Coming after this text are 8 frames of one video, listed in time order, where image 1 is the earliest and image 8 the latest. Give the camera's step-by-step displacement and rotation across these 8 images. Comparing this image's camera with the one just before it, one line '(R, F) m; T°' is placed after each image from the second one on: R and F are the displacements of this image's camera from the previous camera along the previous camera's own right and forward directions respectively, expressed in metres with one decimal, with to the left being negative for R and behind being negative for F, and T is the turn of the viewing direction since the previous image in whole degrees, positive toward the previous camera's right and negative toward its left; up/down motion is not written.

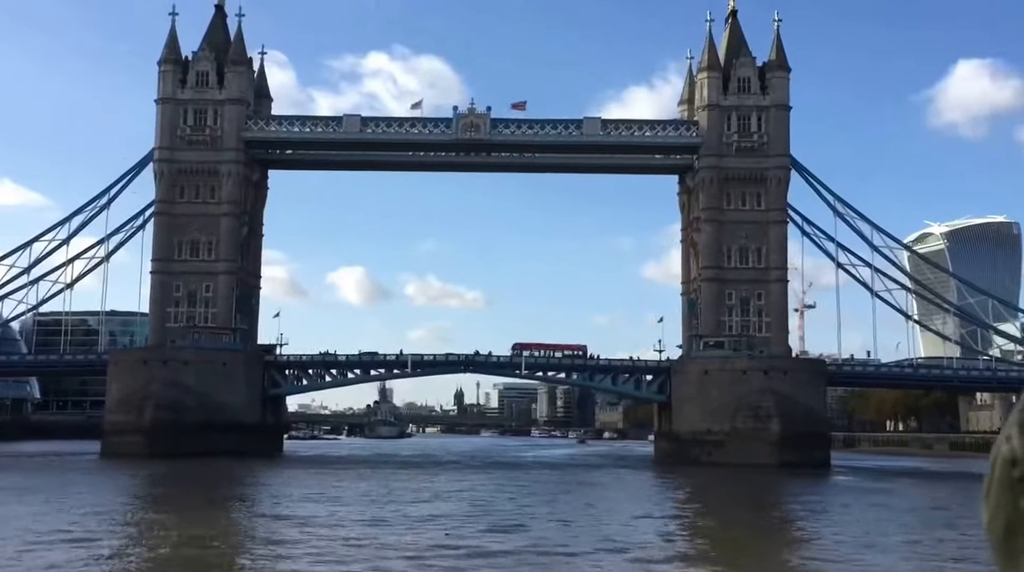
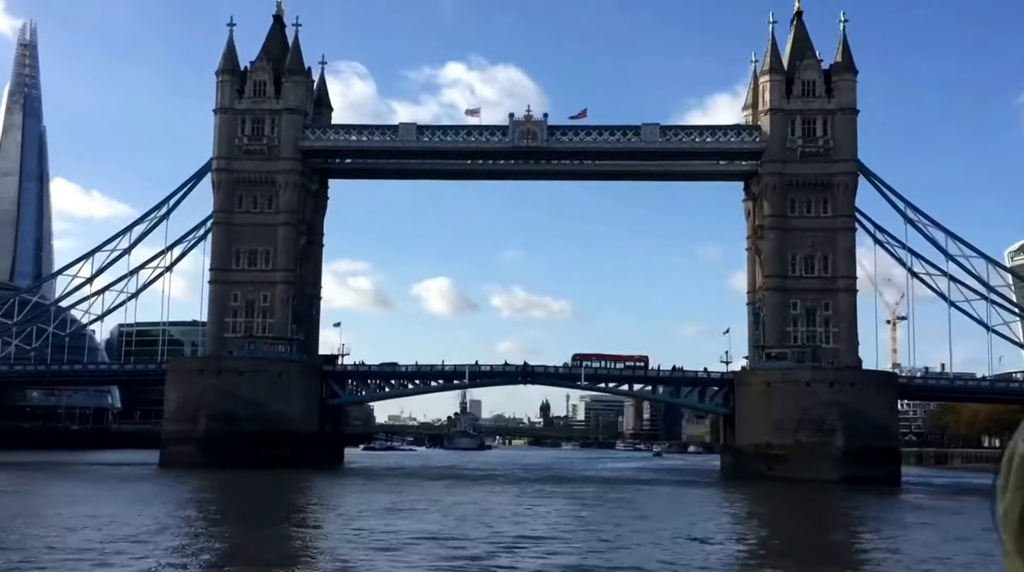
(+1.4, +0.9) m; -4°
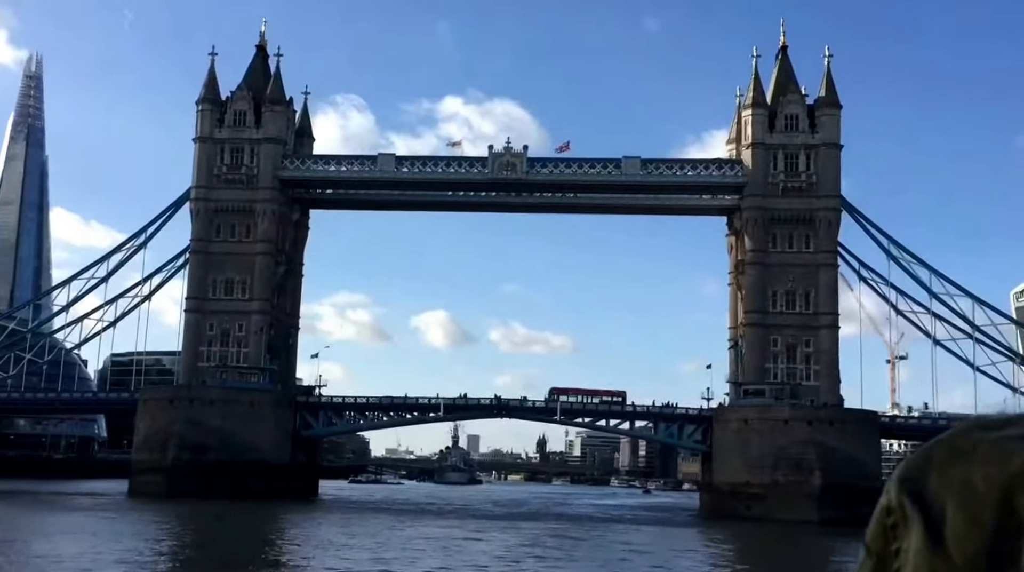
(+1.0, +0.6) m; 0°
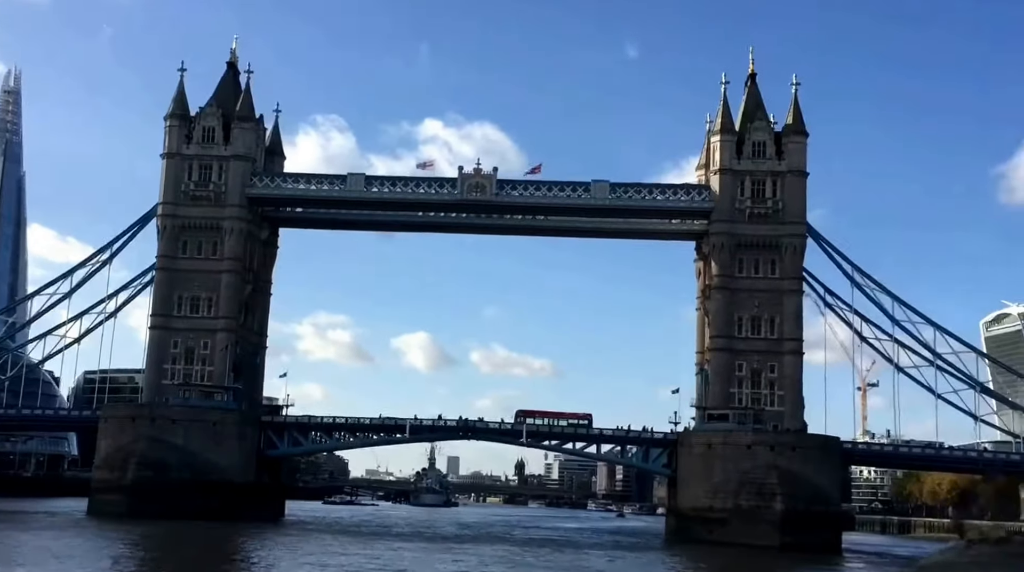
(+0.7, 0.0) m; +1°
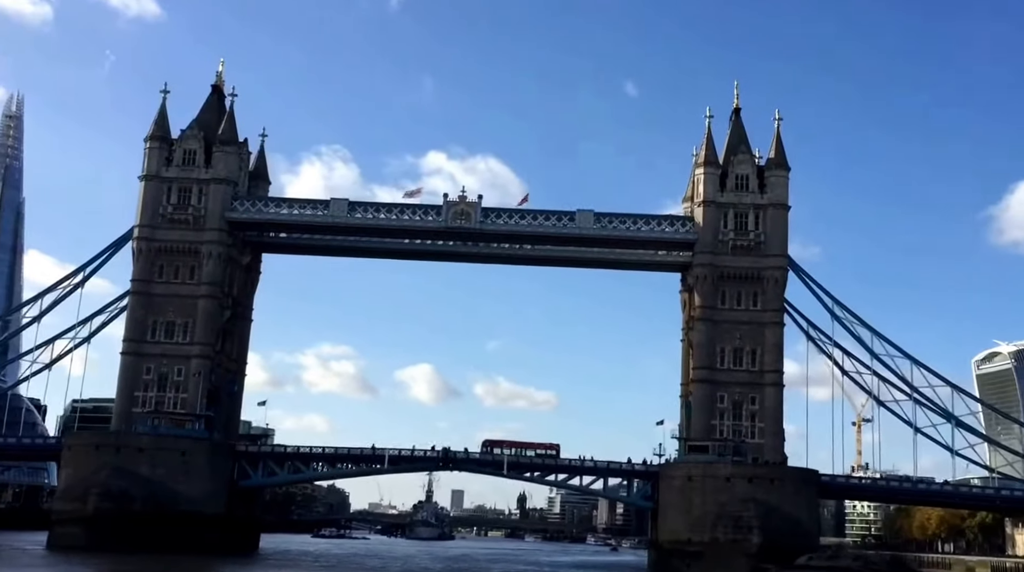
(+1.2, +0.6) m; 0°
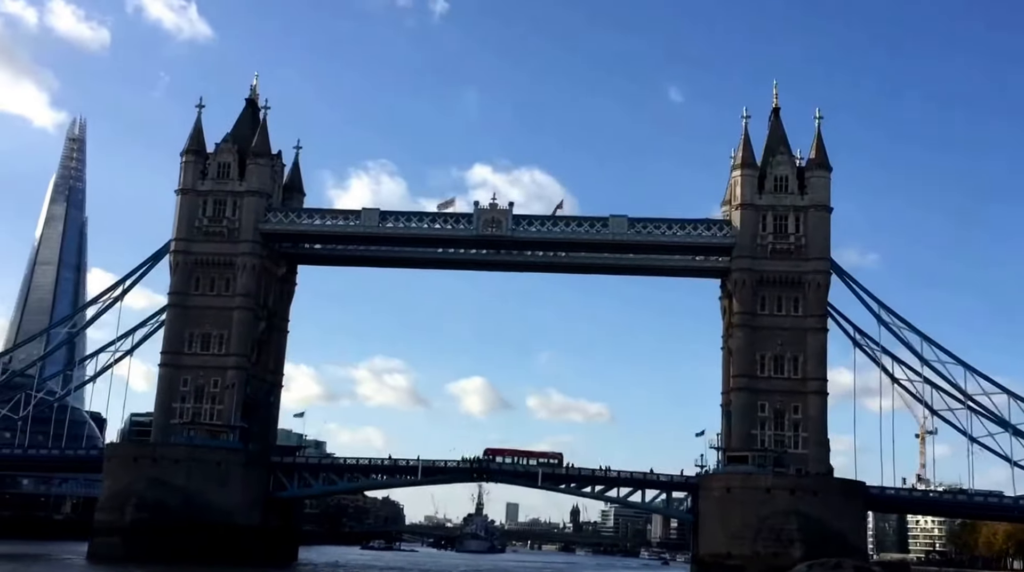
(+0.8, +0.7) m; -3°
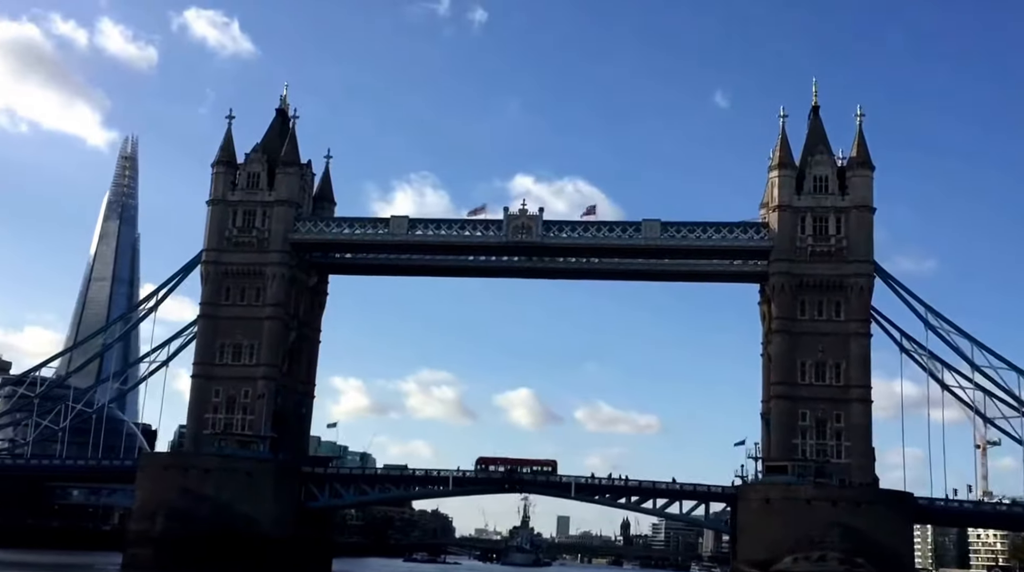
(+0.7, +1.0) m; -2°
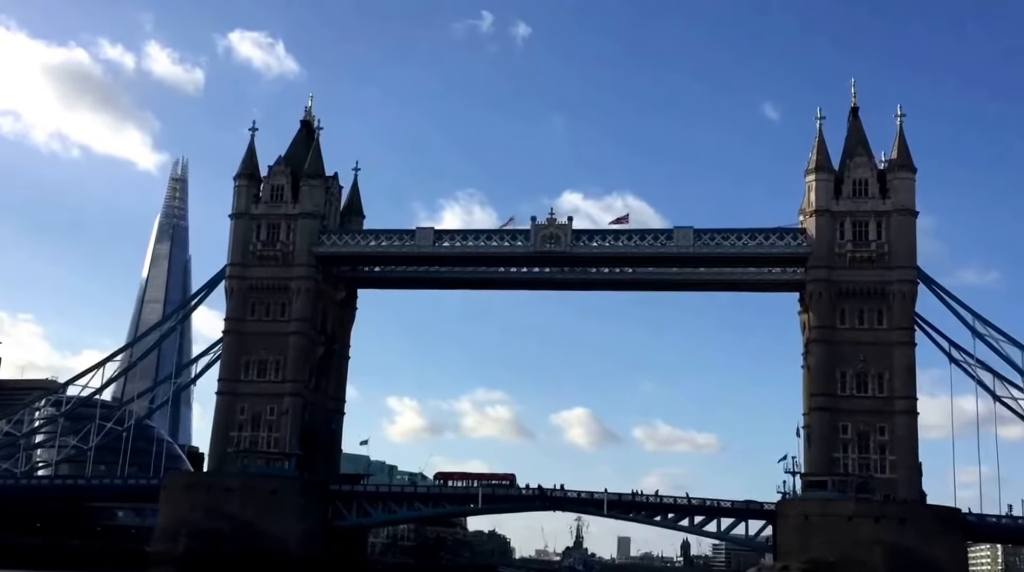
(+1.0, +1.4) m; -3°
